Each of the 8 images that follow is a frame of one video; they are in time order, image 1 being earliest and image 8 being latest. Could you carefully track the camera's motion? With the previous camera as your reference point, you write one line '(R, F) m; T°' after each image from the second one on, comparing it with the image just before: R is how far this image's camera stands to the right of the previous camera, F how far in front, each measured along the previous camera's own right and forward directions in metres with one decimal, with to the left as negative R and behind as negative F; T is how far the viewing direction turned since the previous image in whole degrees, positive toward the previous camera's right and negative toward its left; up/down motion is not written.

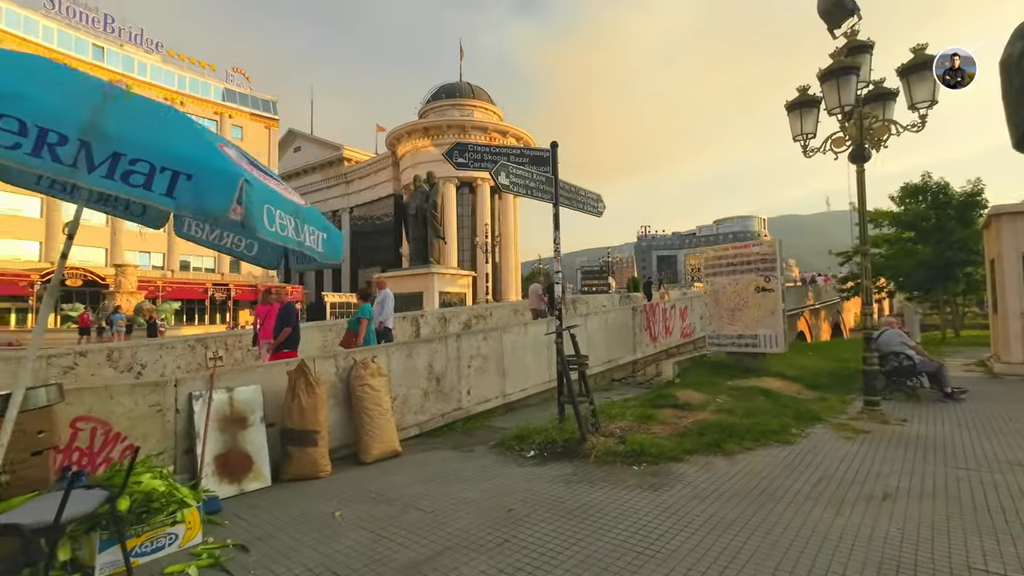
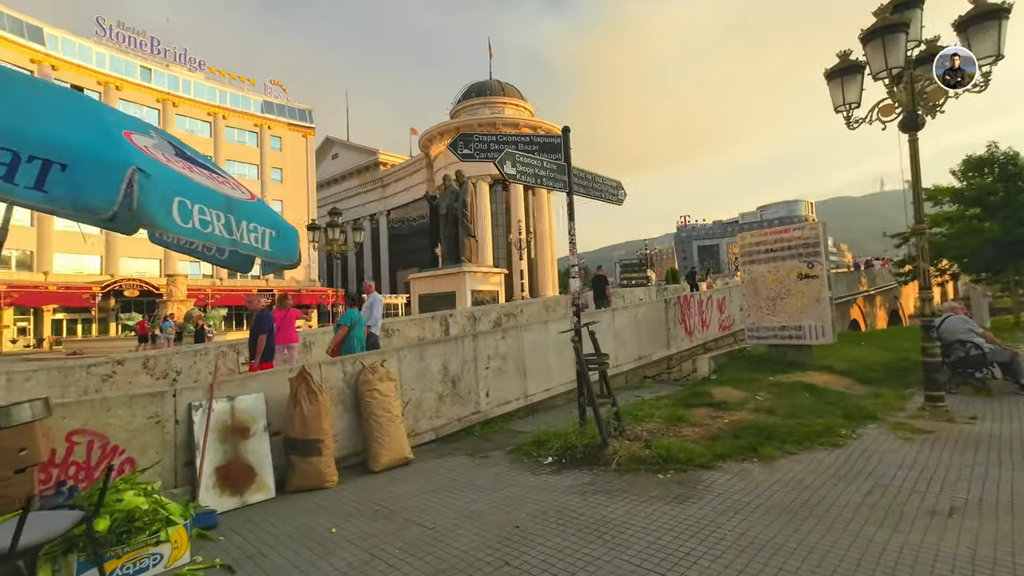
(+0.3, +0.4) m; -4°
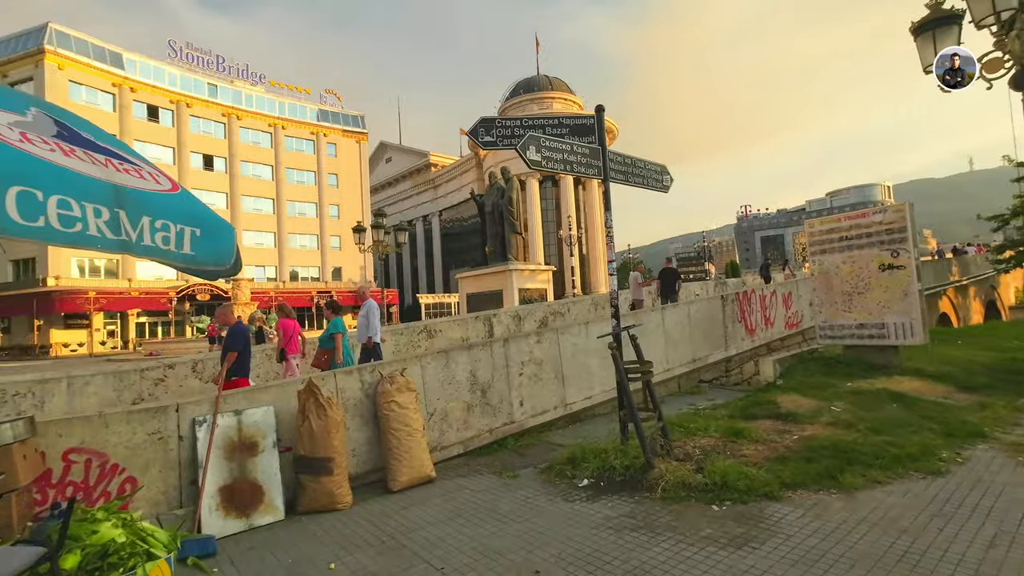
(+0.3, +0.6) m; -6°
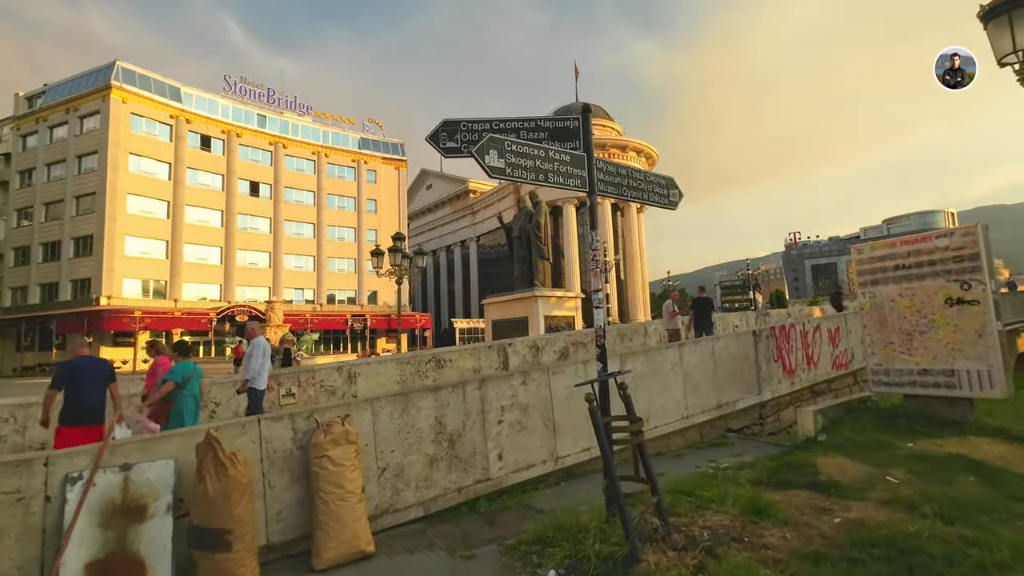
(+0.7, +0.9) m; -5°
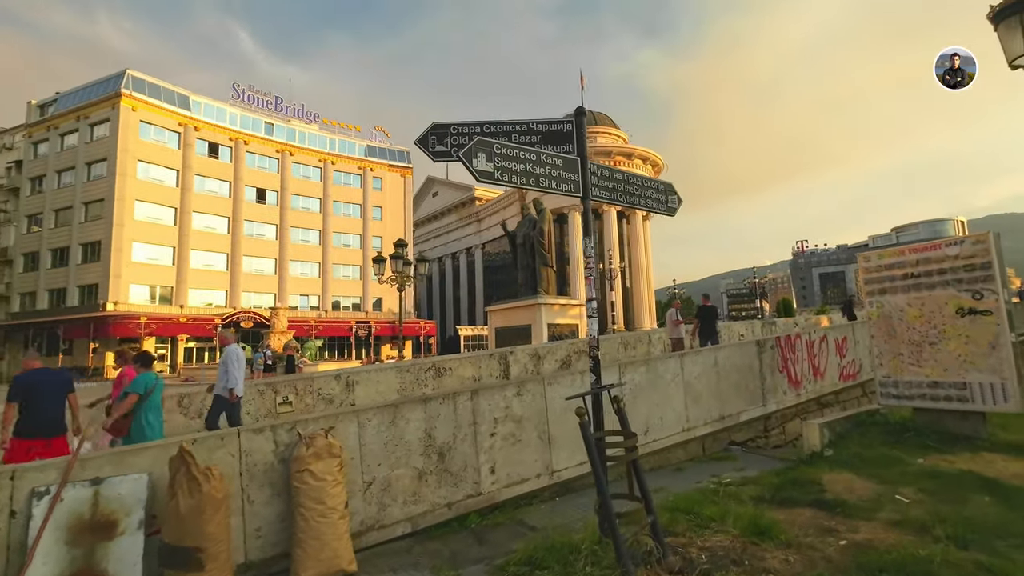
(+0.1, +0.2) m; -1°
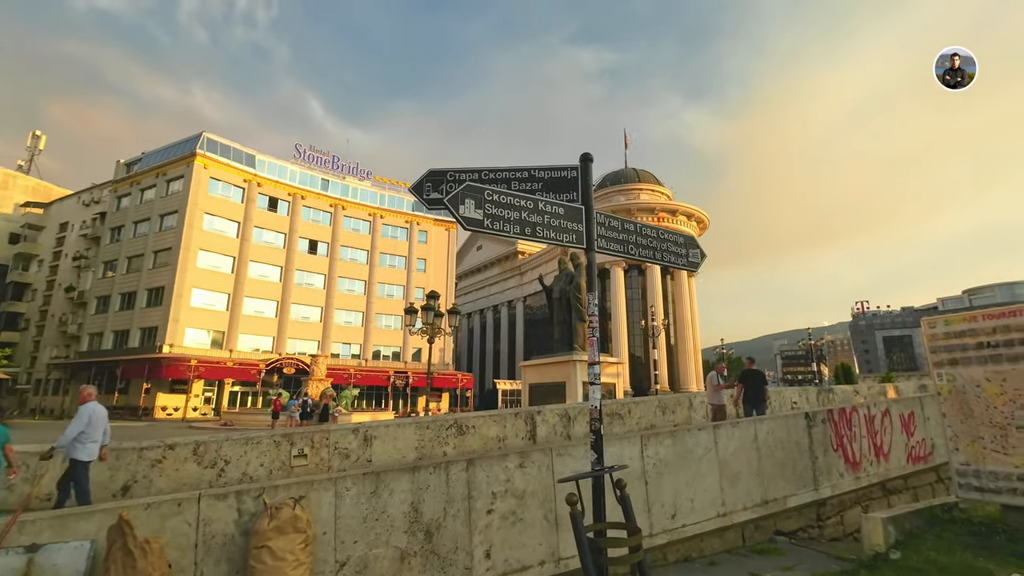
(+0.4, +0.4) m; -5°
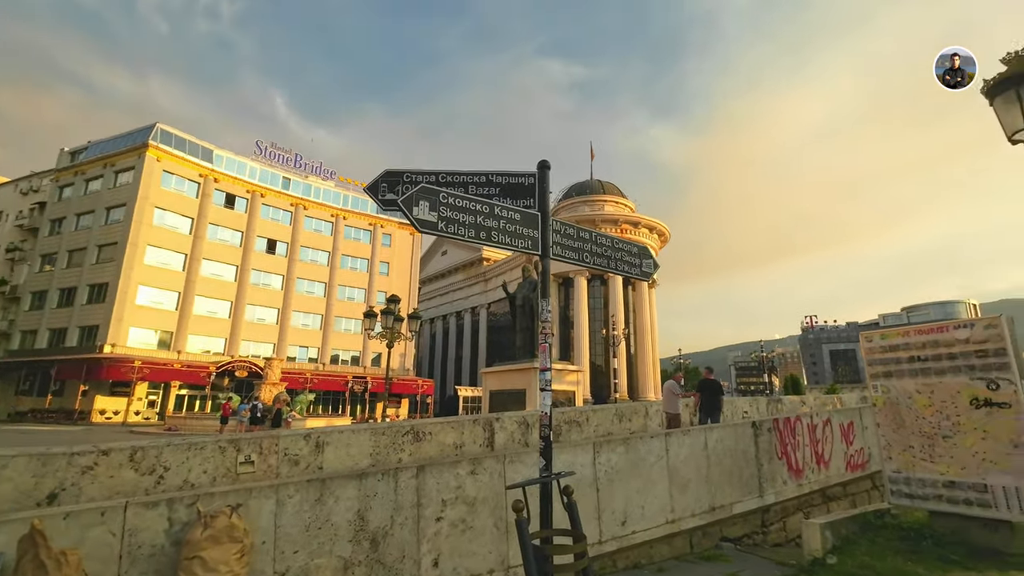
(+0.1, 0.0) m; +4°
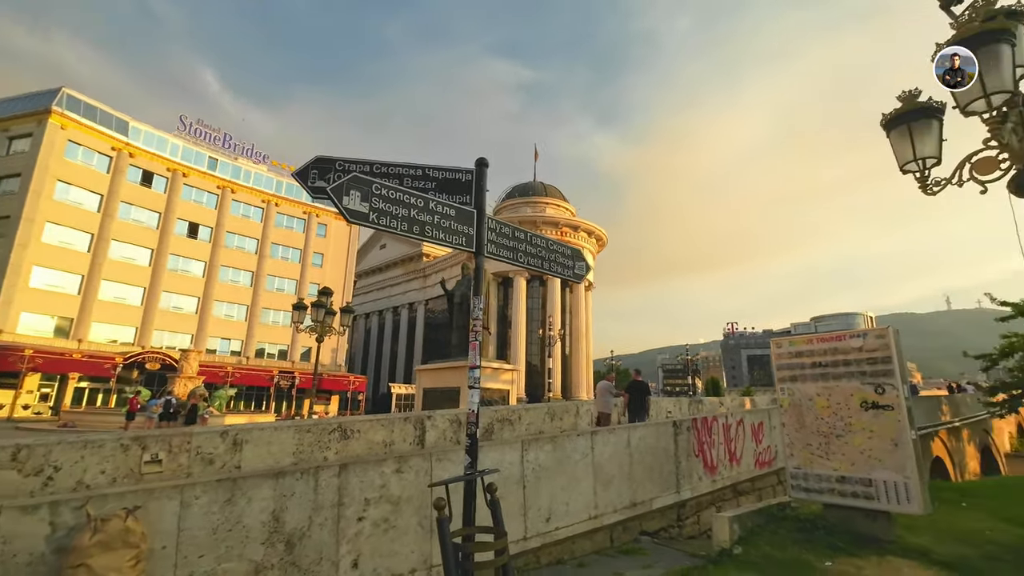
(+0.1, 0.0) m; +7°
